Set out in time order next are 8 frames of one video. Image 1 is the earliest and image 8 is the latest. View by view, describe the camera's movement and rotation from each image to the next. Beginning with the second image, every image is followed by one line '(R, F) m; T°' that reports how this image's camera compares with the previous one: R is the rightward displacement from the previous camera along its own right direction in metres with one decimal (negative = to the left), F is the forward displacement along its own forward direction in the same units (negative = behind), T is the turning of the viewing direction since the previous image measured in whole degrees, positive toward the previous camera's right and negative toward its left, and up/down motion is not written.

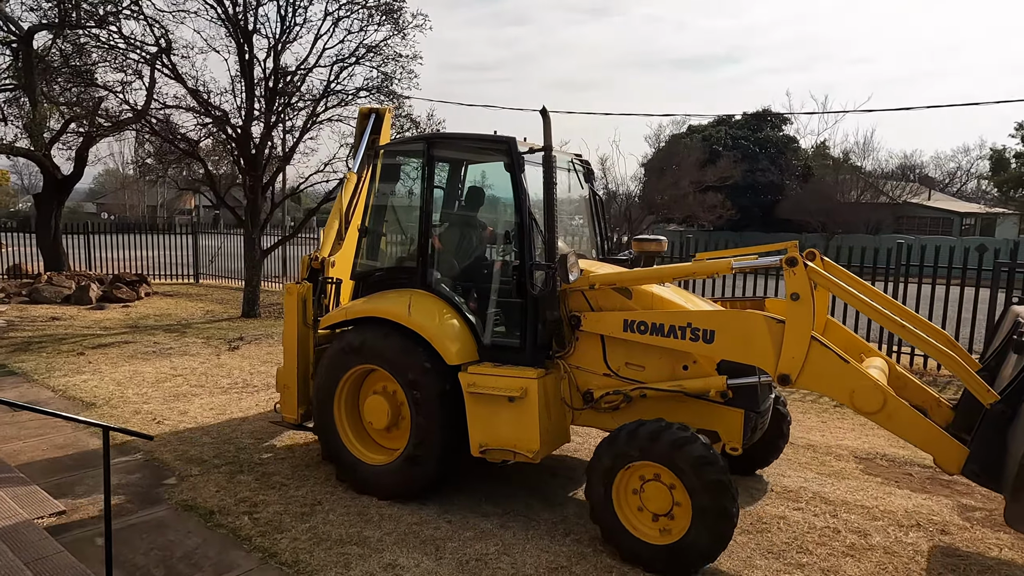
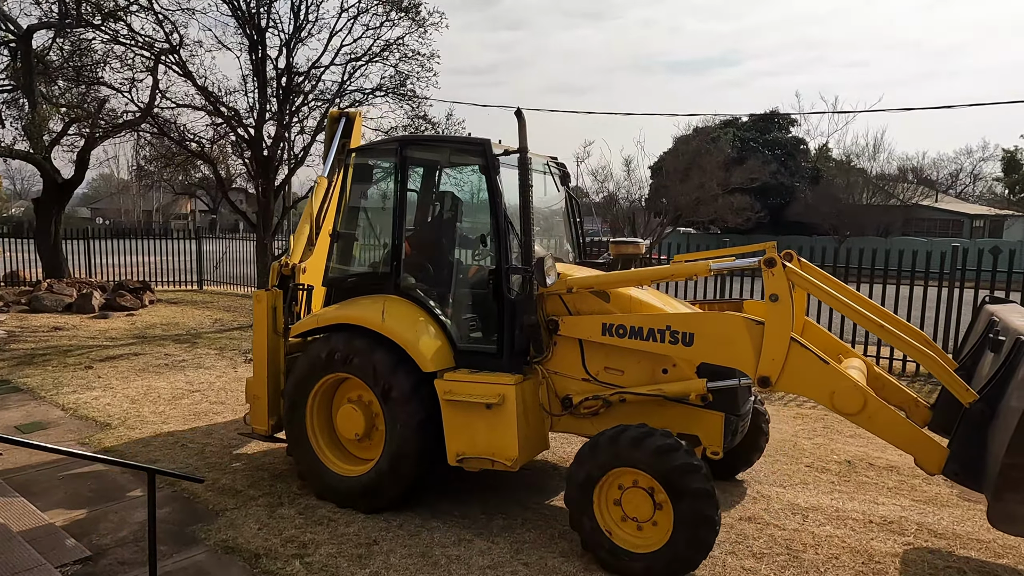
(+0.2, +0.1) m; -1°
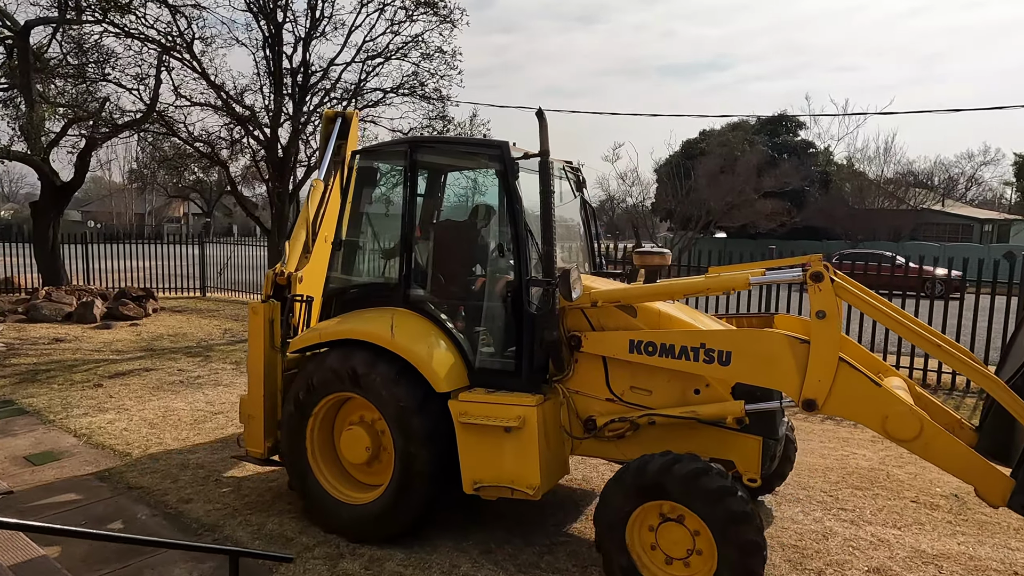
(-0.1, +0.3) m; 0°
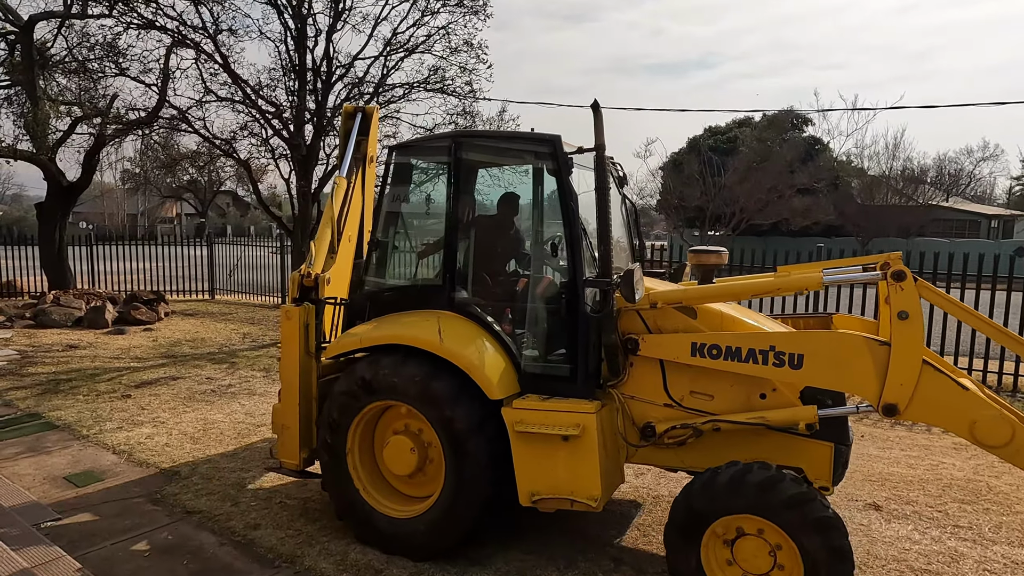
(-0.3, +0.2) m; 0°
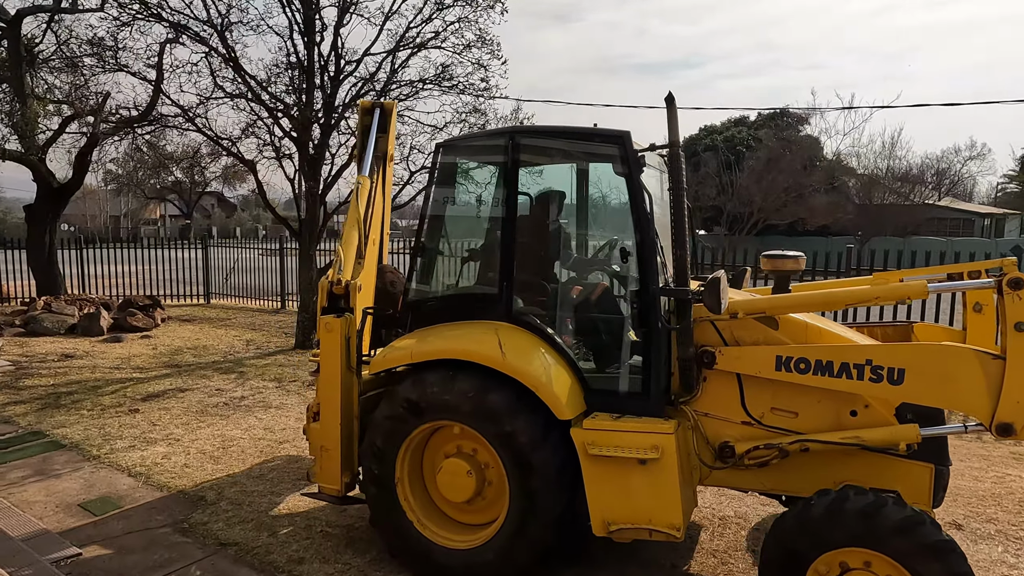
(-0.4, +0.3) m; +1°
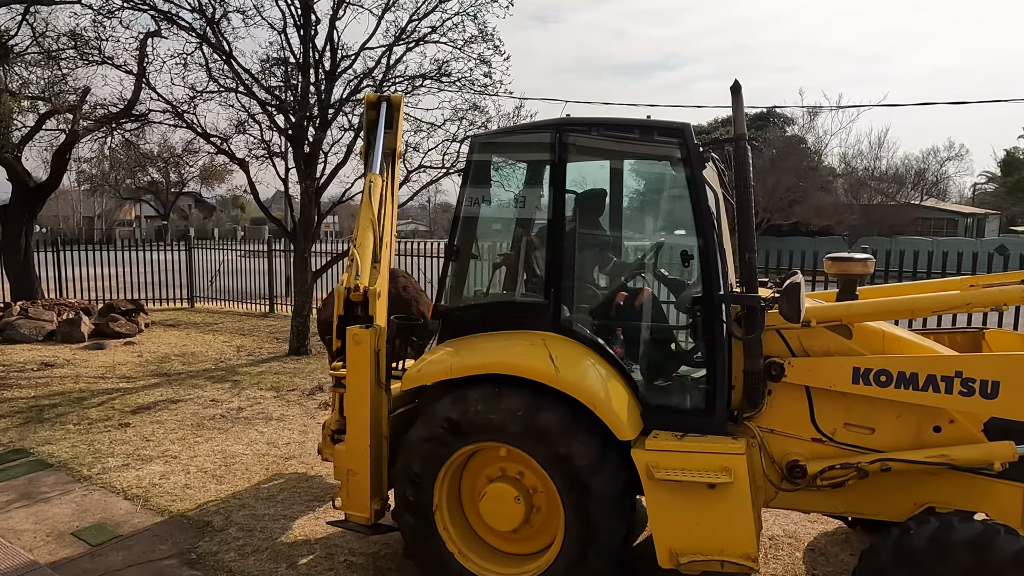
(-0.3, +0.3) m; +2°
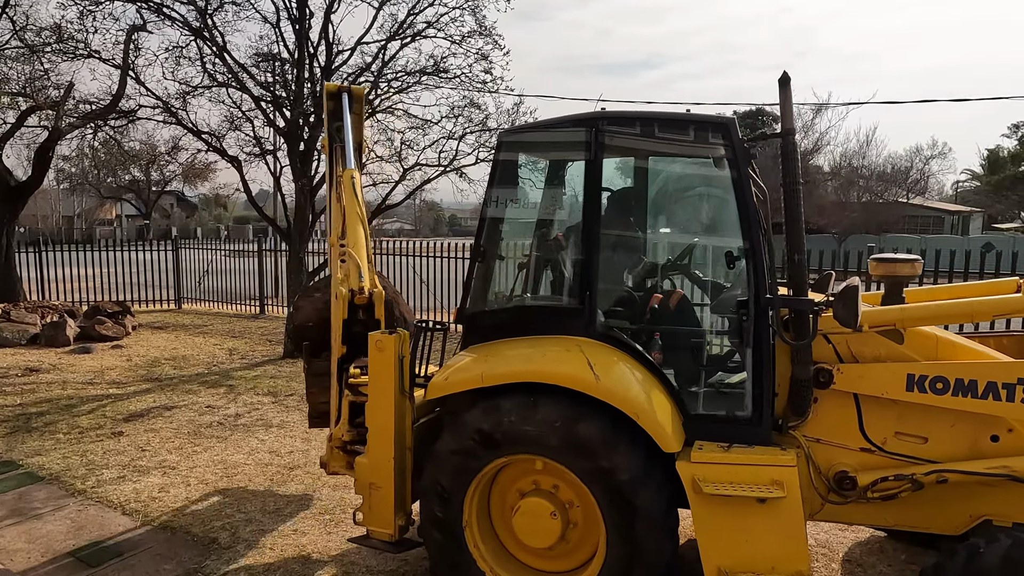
(-0.2, +0.2) m; +1°
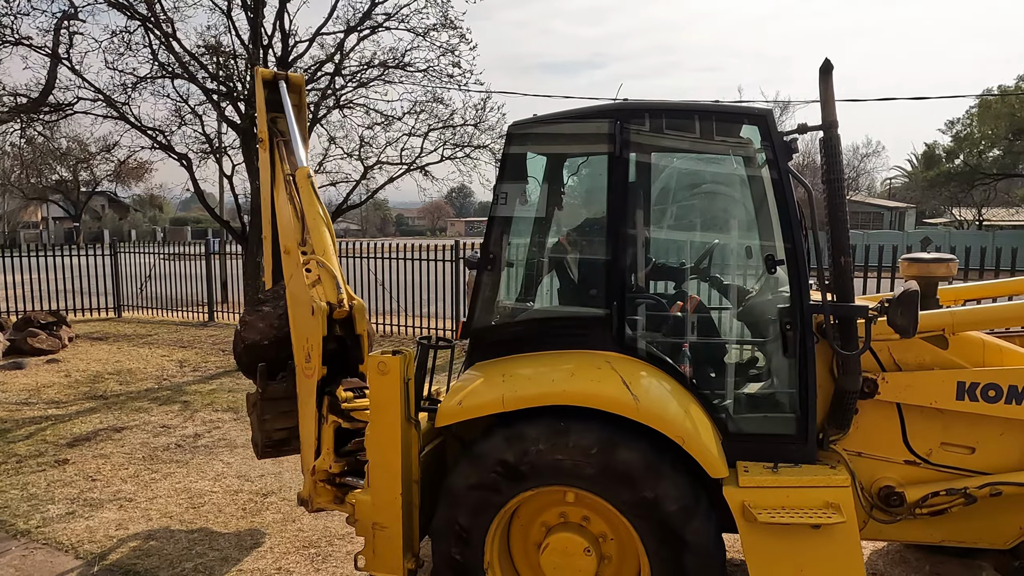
(-0.3, +0.3) m; +5°
